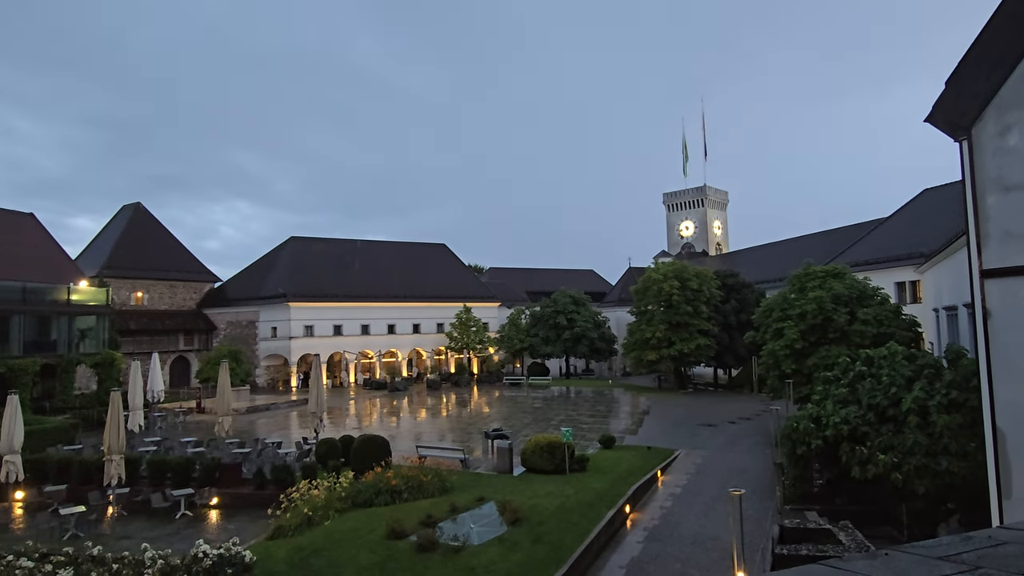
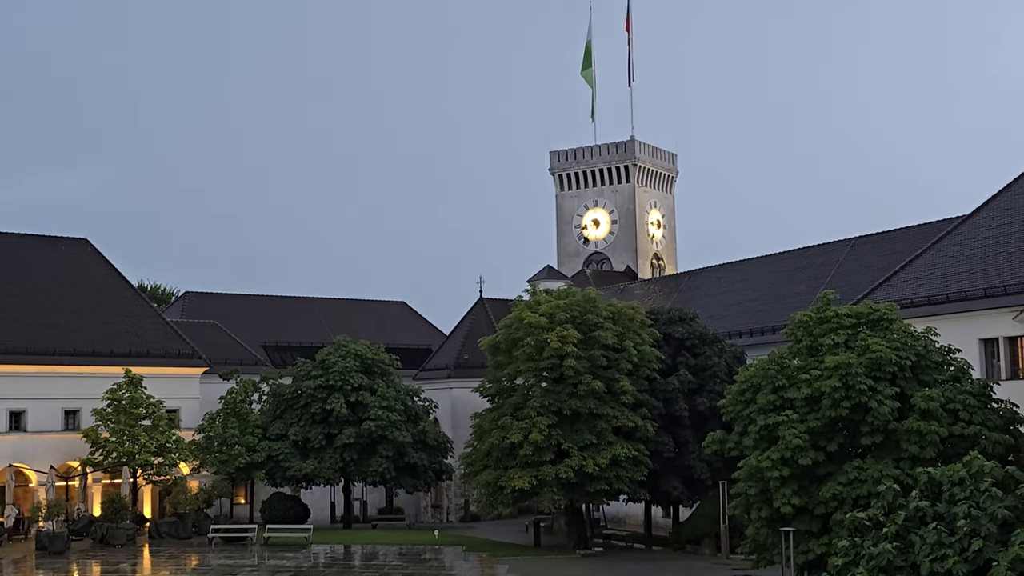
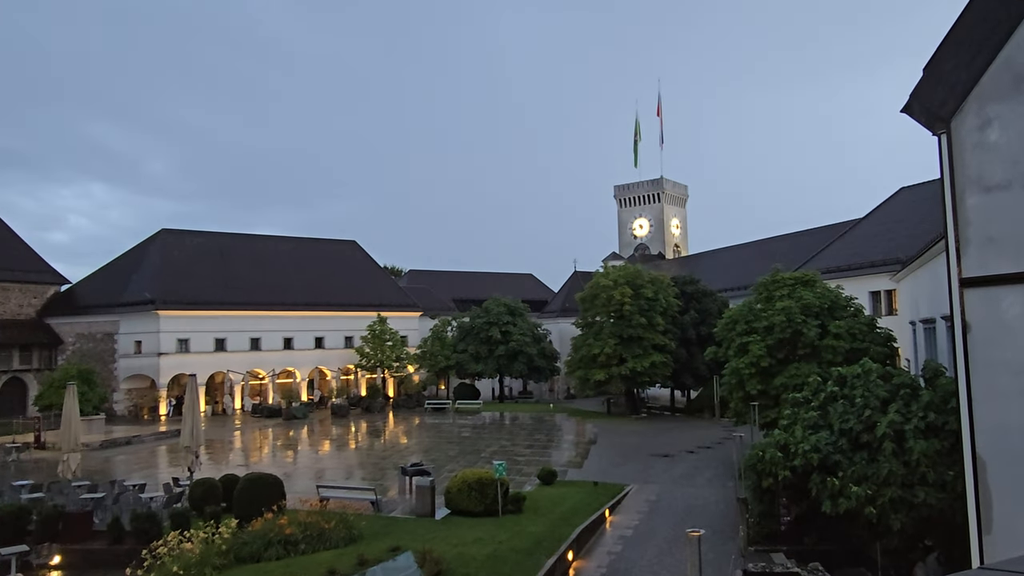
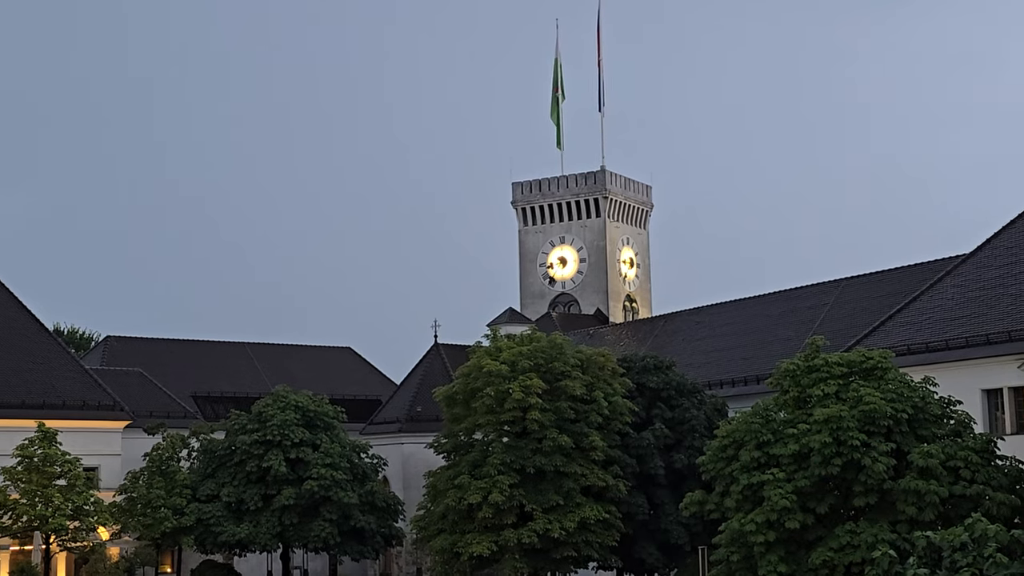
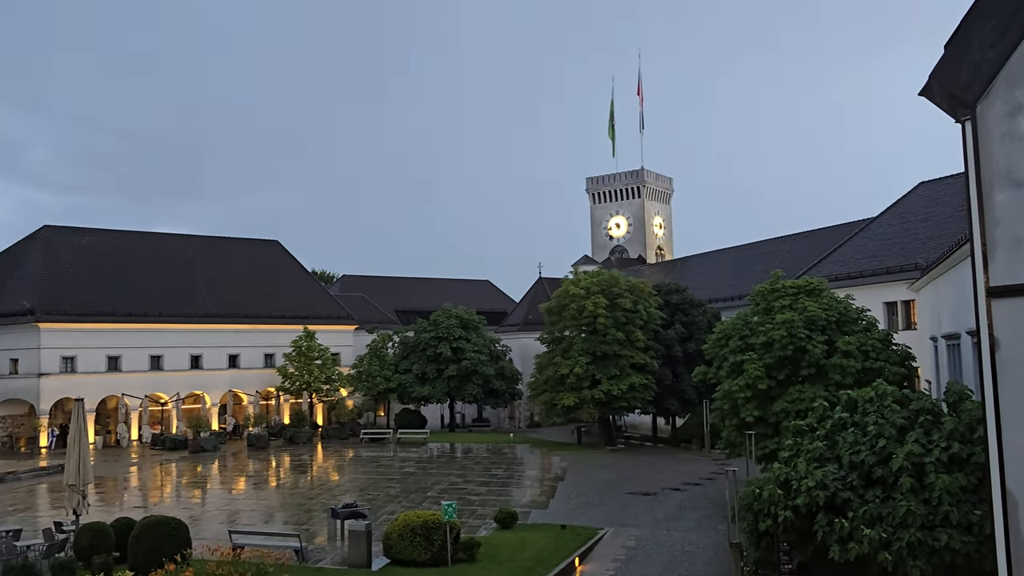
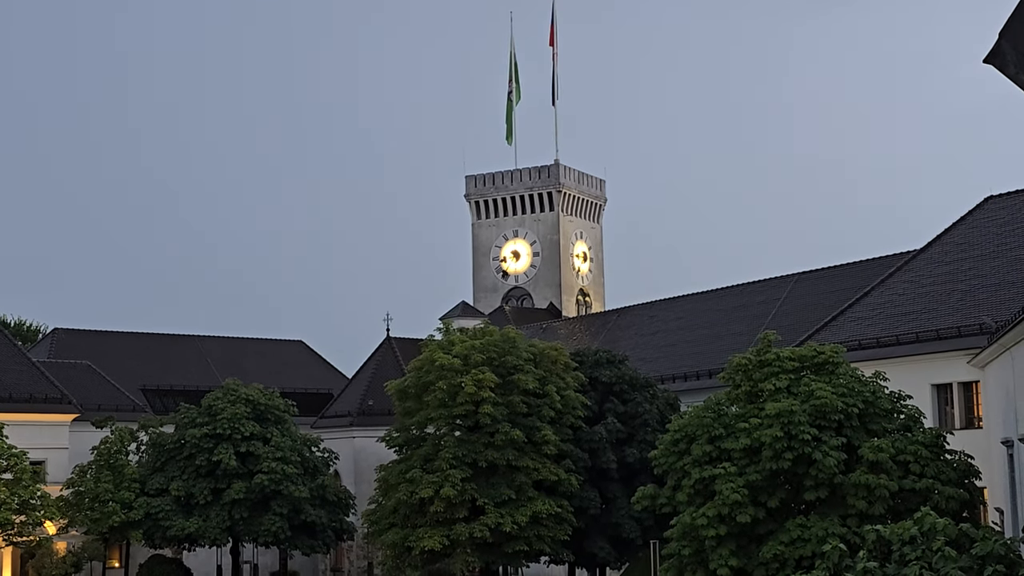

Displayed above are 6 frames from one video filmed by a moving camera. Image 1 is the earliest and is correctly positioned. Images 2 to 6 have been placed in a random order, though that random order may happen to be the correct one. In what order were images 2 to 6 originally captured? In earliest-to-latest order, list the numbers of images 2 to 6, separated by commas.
3, 5, 2, 4, 6
